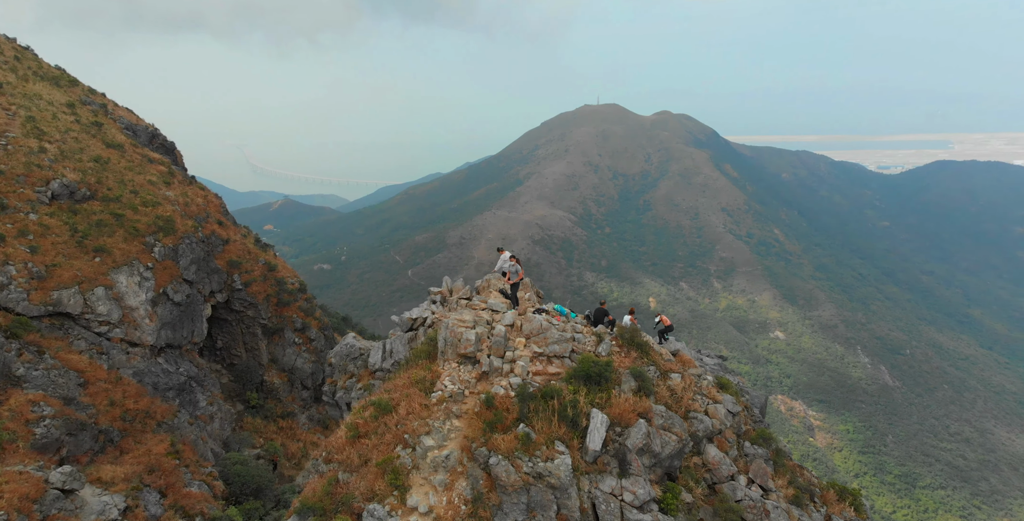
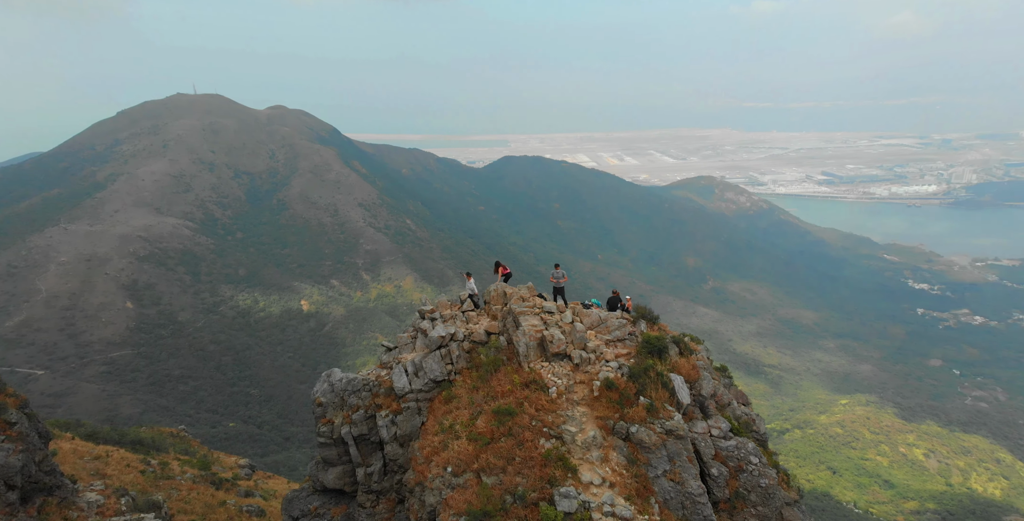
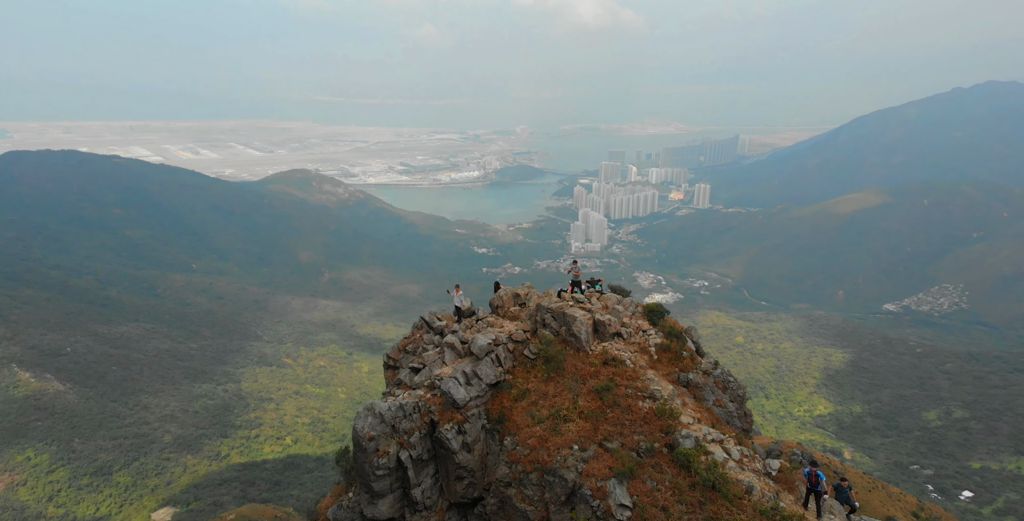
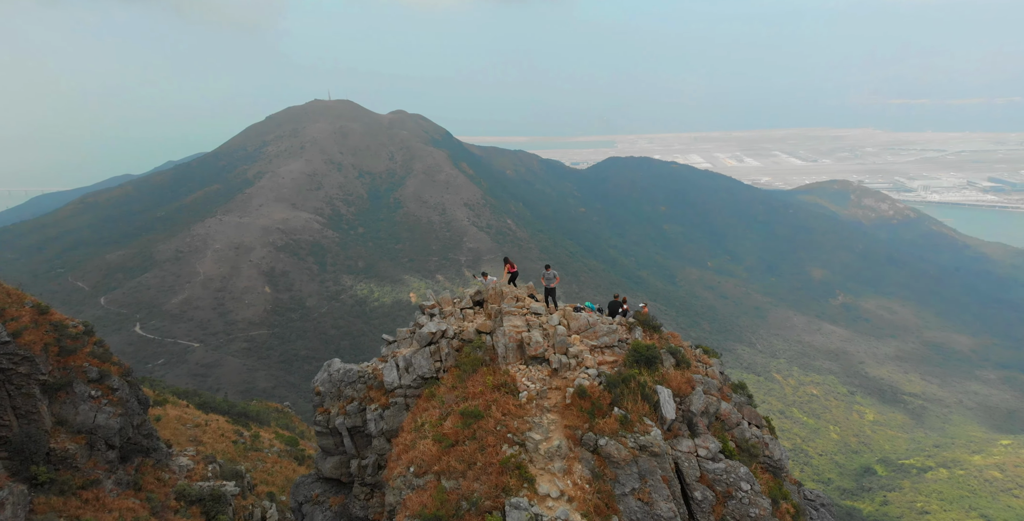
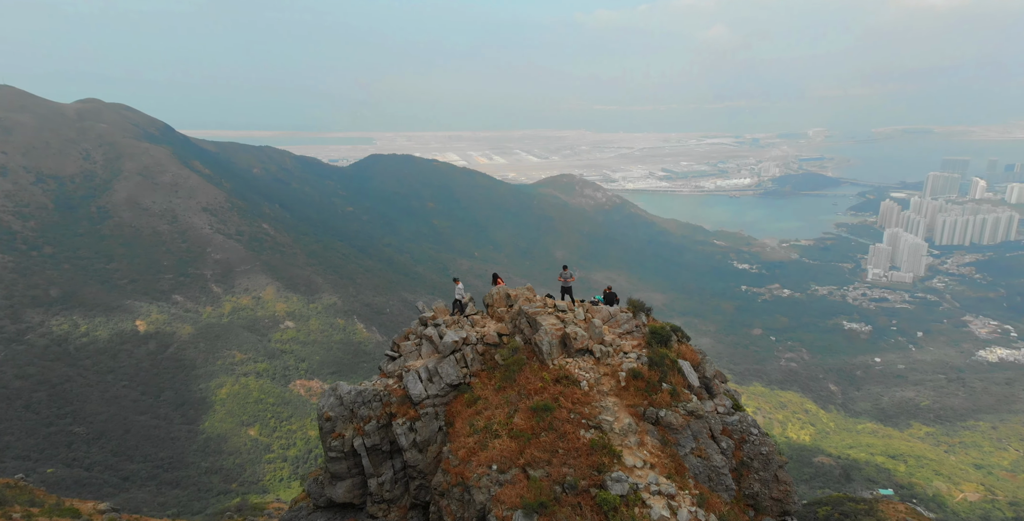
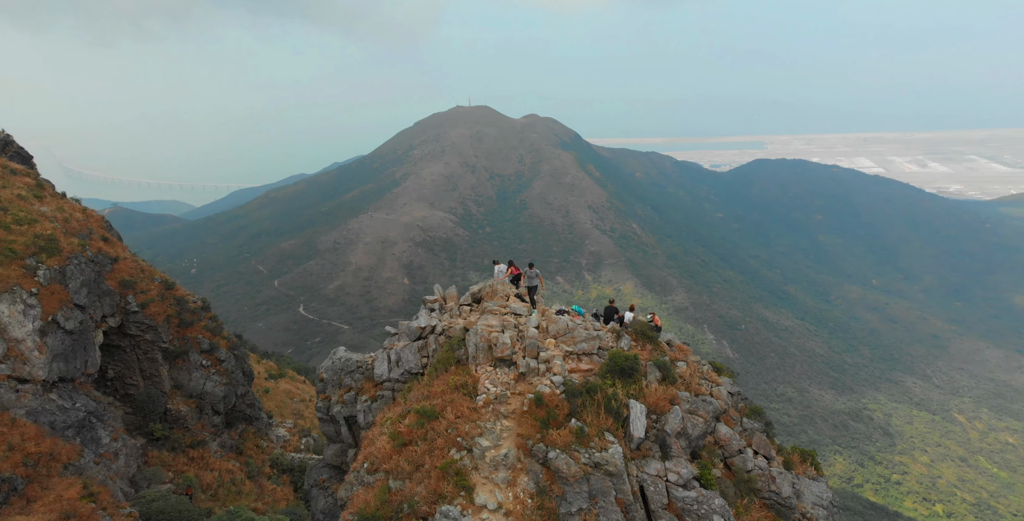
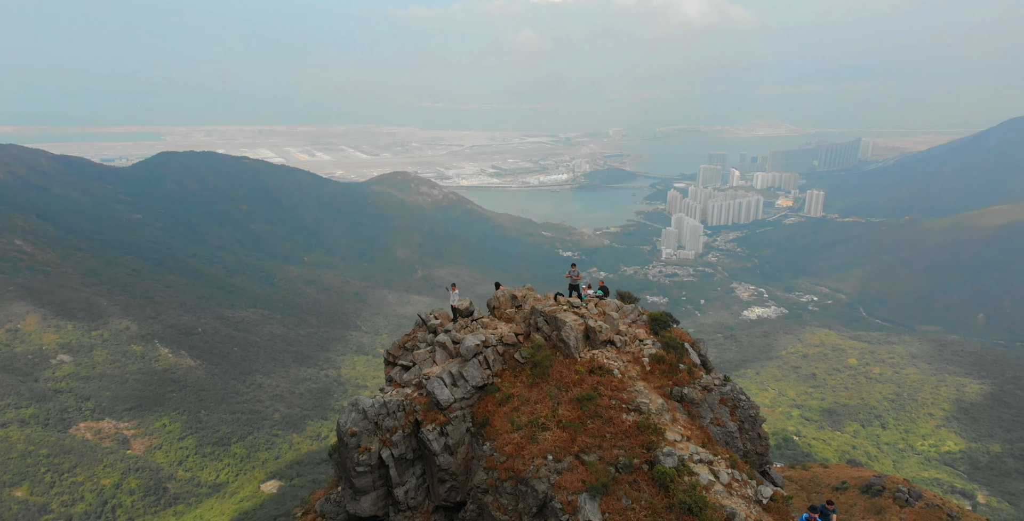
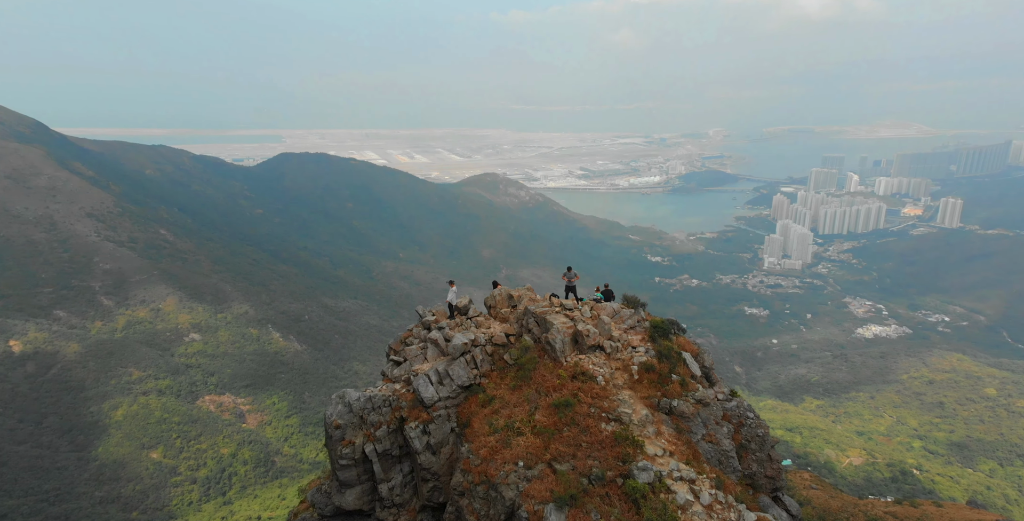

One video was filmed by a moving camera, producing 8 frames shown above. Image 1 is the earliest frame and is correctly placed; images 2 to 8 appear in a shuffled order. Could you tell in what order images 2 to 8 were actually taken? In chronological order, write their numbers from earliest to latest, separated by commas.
6, 4, 2, 5, 8, 7, 3
